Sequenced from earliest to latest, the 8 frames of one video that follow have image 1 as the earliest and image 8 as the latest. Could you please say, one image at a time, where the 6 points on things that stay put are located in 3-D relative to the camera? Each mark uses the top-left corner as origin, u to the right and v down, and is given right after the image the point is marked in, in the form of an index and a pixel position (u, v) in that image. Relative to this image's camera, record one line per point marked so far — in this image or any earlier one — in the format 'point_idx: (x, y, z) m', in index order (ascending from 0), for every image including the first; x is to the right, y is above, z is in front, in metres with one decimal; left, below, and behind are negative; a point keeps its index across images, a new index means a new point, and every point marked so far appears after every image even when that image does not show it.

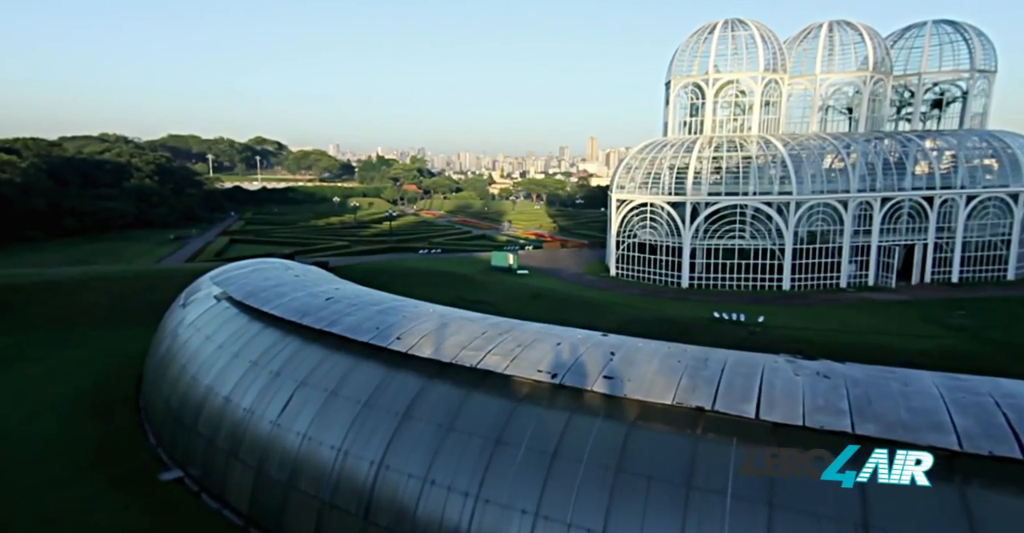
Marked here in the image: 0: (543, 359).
0: (+0.7, -2.3, +16.9) m
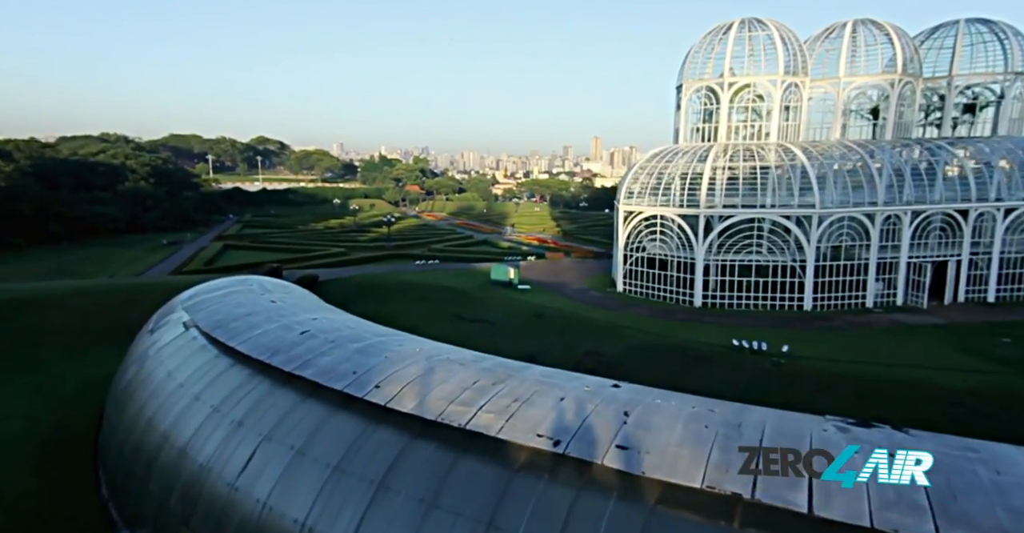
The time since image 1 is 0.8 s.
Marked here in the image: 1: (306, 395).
0: (+0.6, -3.2, +14.3) m
1: (-5.2, -3.2, +17.4) m
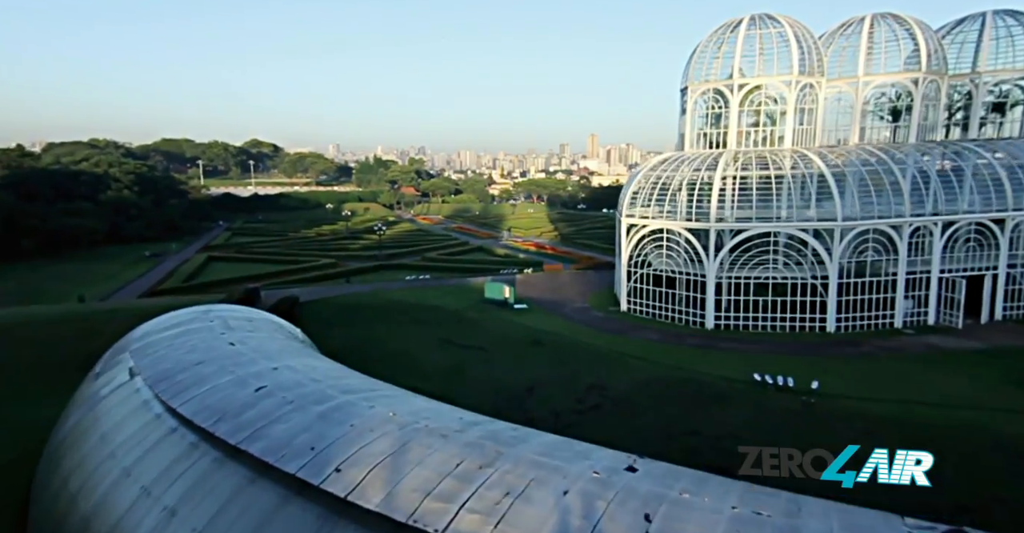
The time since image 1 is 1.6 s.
0: (+0.5, -4.2, +11.2) m
1: (-5.4, -4.3, +14.3) m
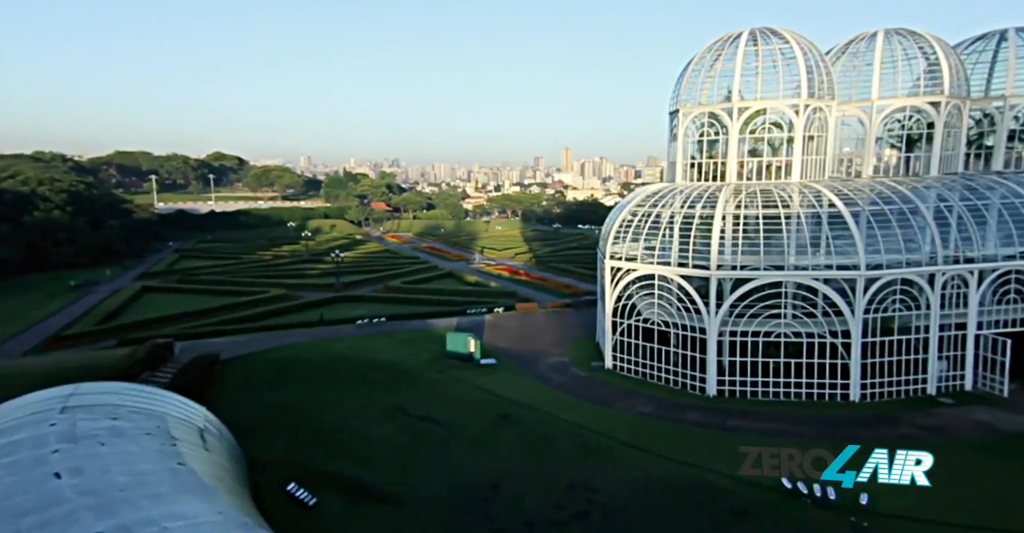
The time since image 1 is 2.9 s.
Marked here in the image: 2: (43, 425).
0: (-0.2, -6.0, +5.4) m
1: (-6.2, -6.2, +8.2) m
2: (-11.5, -4.0, +17.1) m
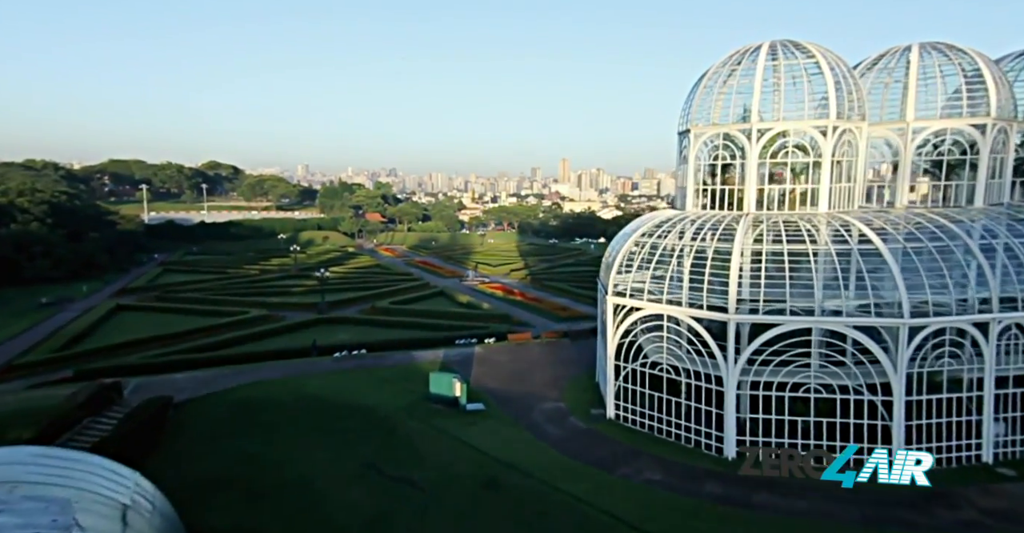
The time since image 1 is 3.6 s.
0: (-0.5, -7.1, +1.8) m
1: (-6.5, -7.3, +4.6) m
2: (-11.8, -5.1, +13.5) m
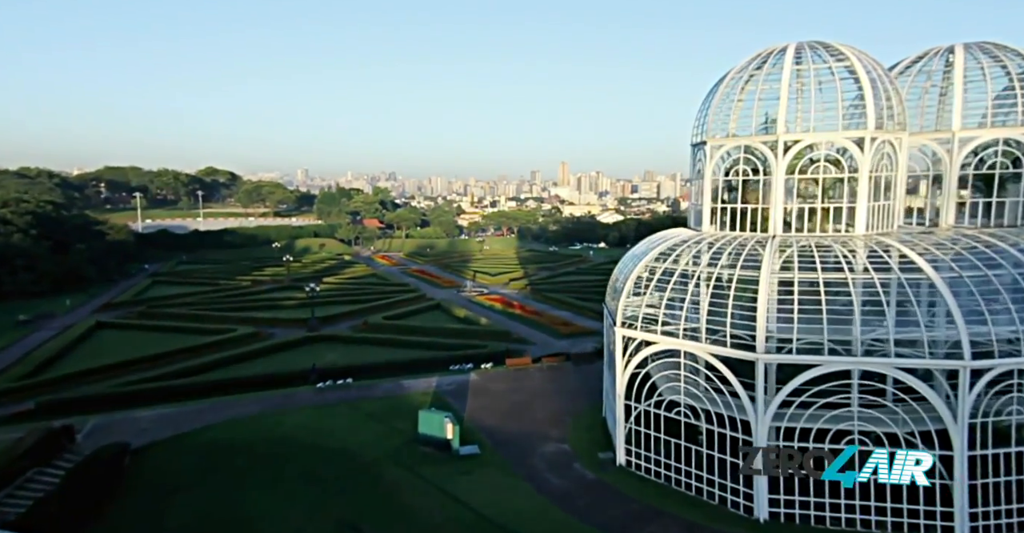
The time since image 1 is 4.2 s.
0: (-0.5, -8.1, -1.4) m
1: (-6.5, -8.3, +1.4) m
2: (-11.9, -6.2, +10.4) m
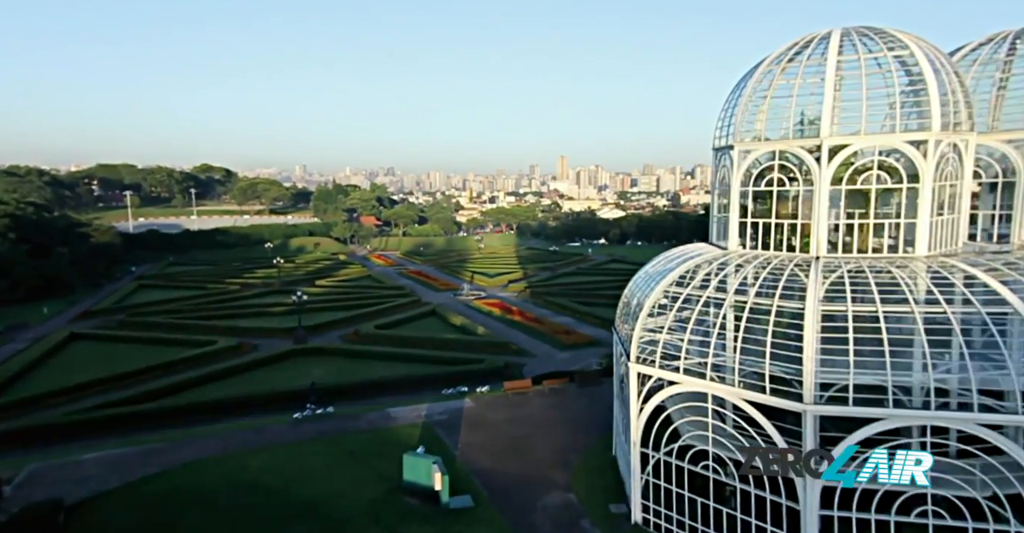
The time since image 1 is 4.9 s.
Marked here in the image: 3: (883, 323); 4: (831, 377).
0: (-0.6, -9.1, -5.0) m
1: (-6.6, -9.3, -2.2) m
2: (-11.9, -7.2, +6.7) m
3: (+9.8, -1.4, +18.5) m
4: (+8.6, -3.0, +18.5) m
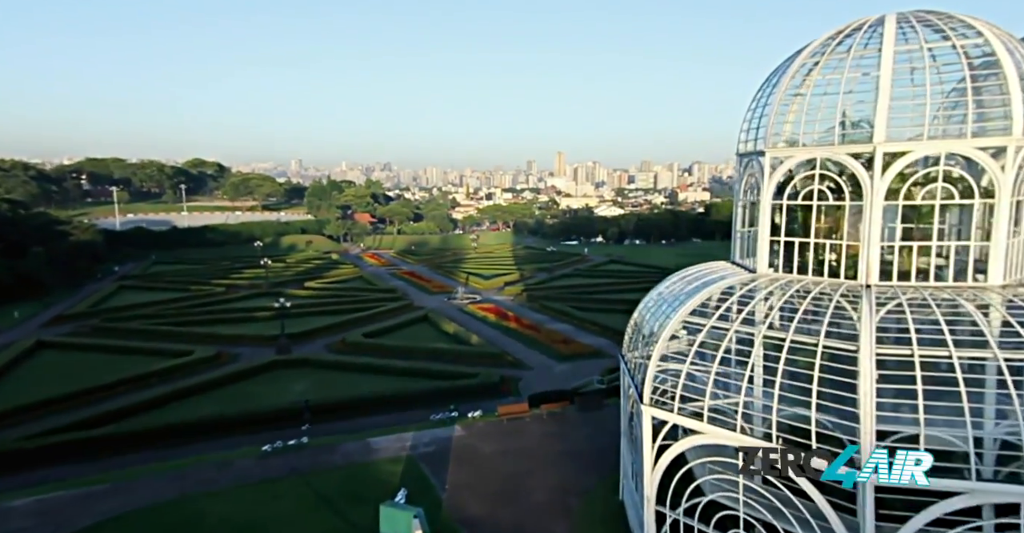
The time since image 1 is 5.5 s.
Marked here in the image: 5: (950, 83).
0: (-0.7, -10.0, -8.2) m
1: (-6.6, -10.2, -5.5) m
2: (-12.0, -8.0, +3.4) m
3: (+9.7, -2.2, +15.2) m
4: (+8.4, -3.7, +15.3) m
5: (+11.2, +4.8, +18.0) m
